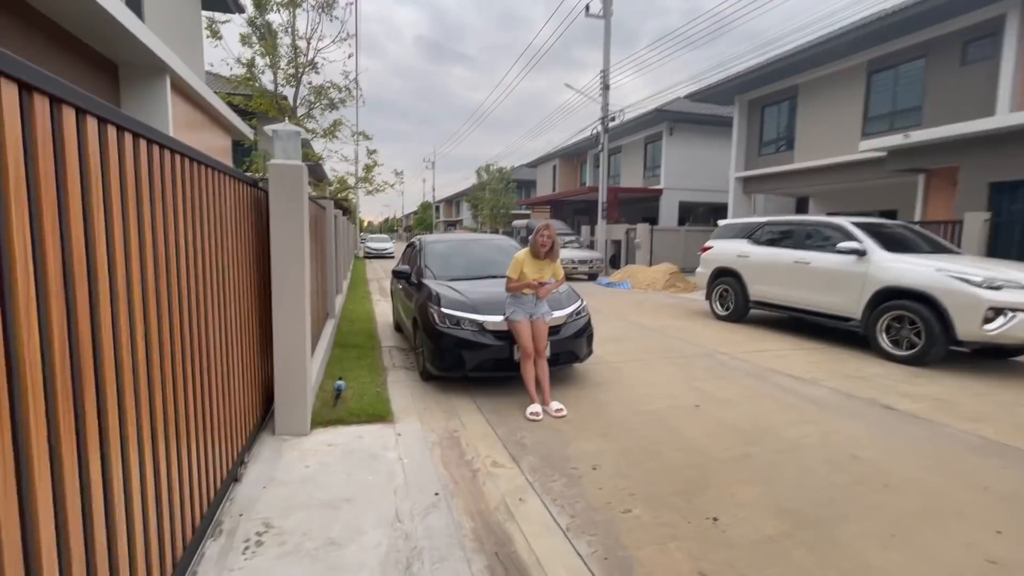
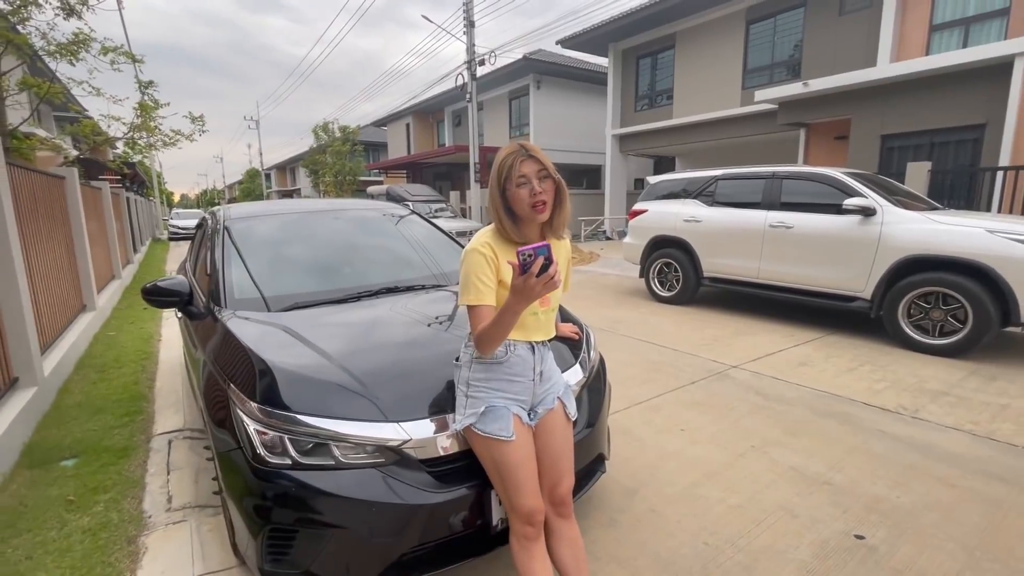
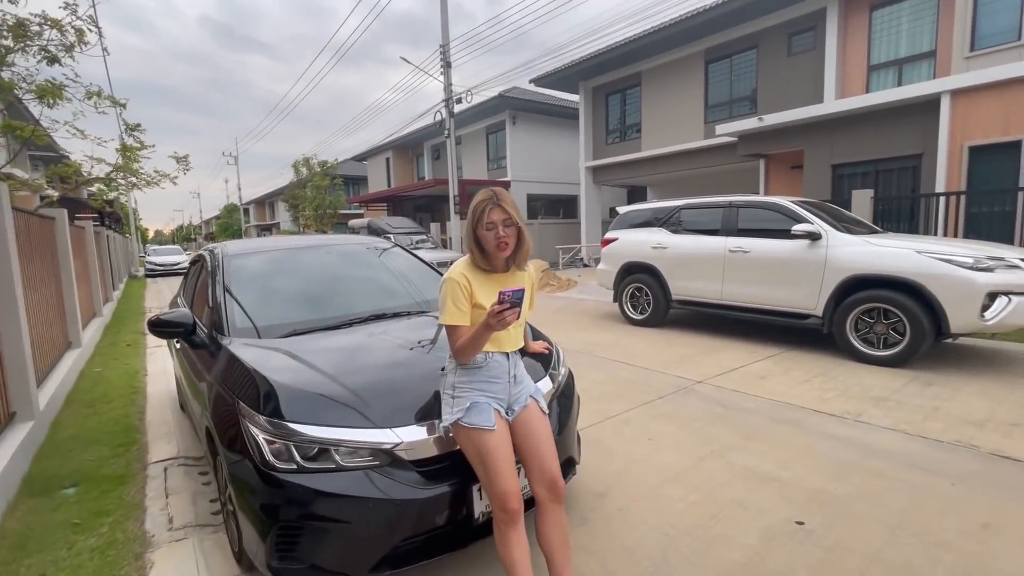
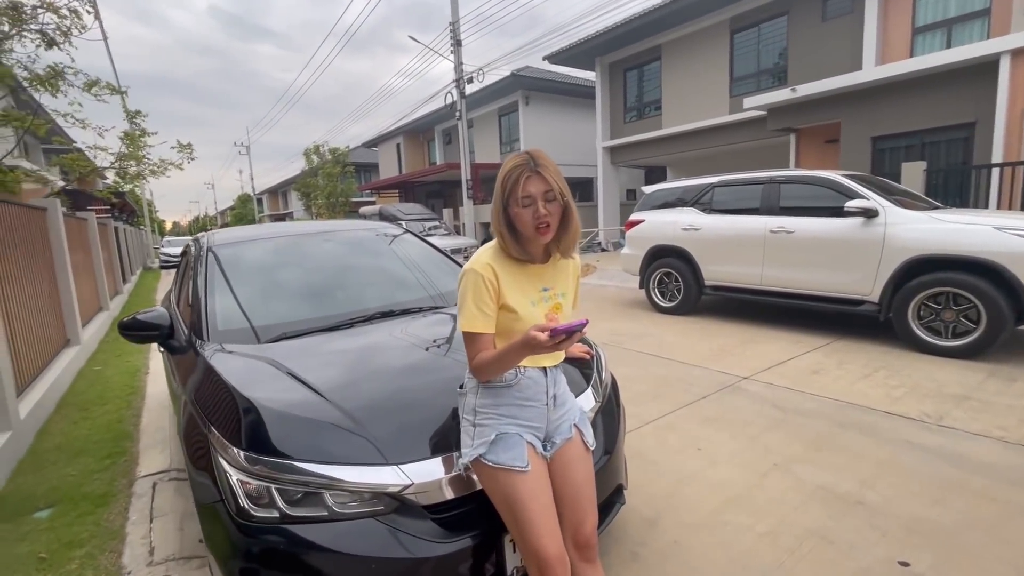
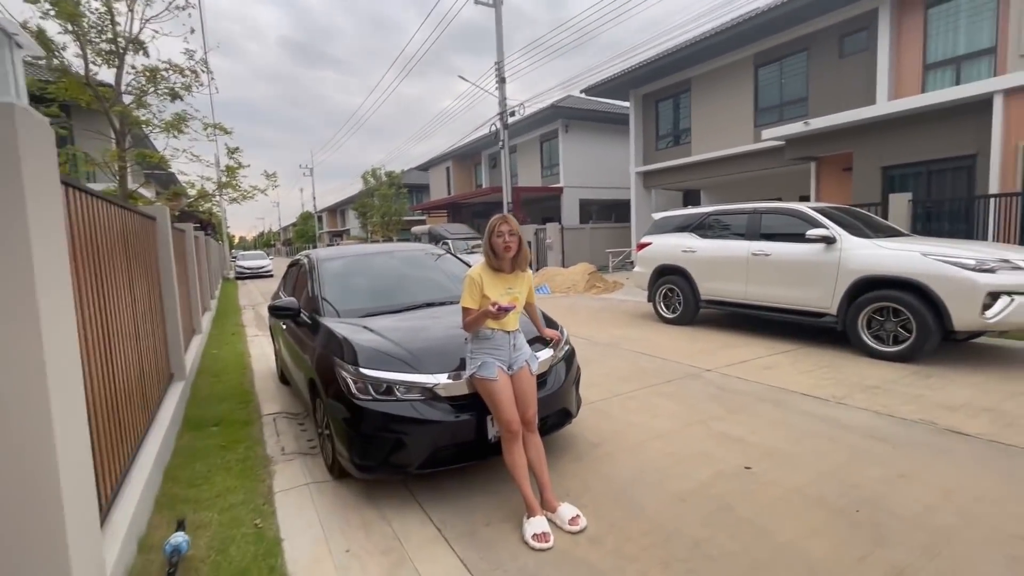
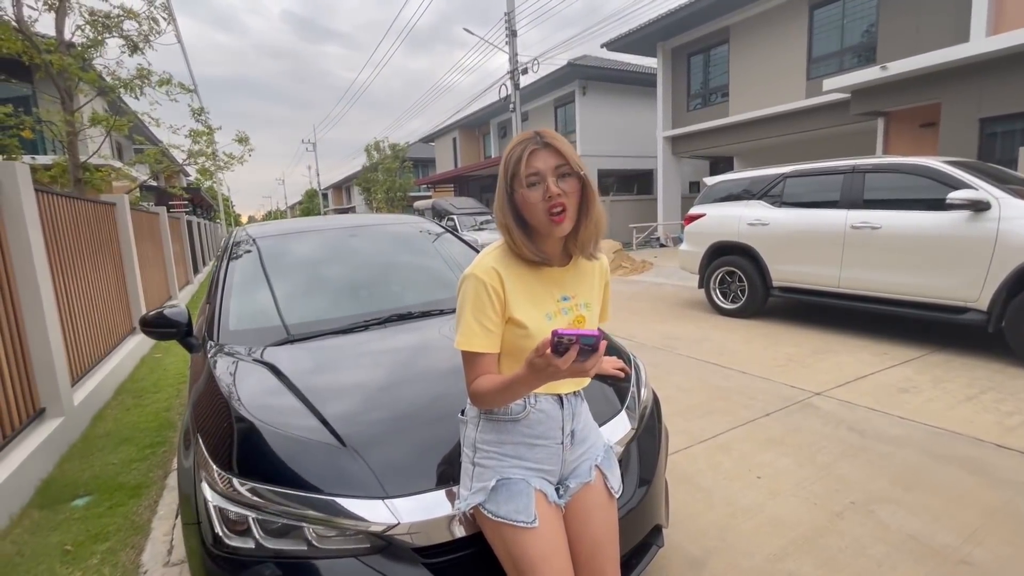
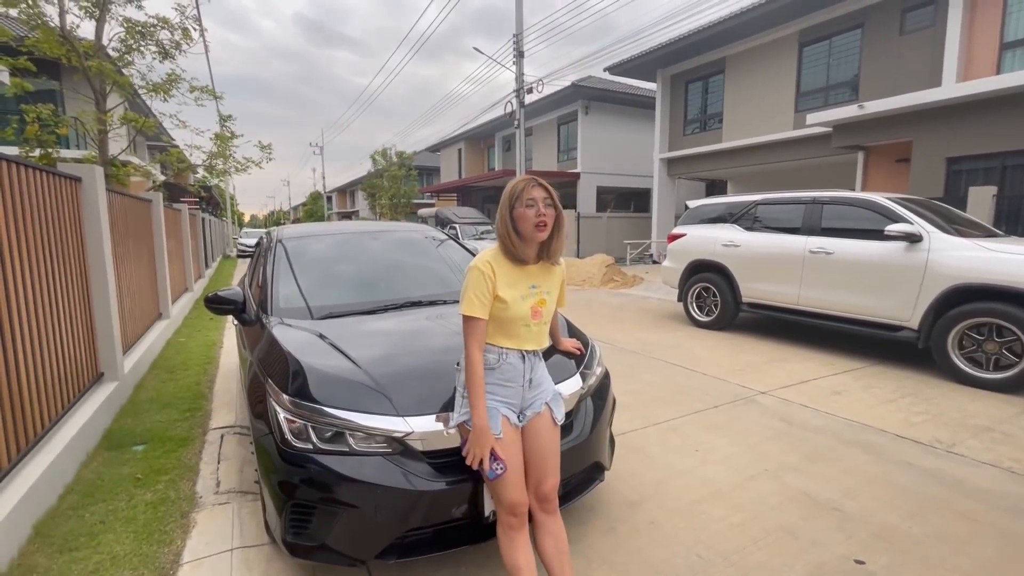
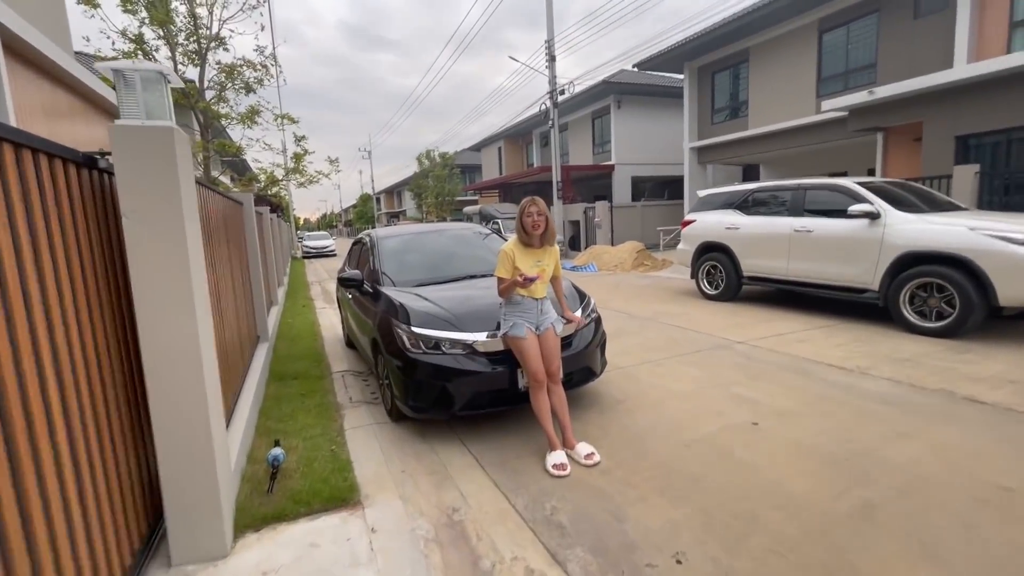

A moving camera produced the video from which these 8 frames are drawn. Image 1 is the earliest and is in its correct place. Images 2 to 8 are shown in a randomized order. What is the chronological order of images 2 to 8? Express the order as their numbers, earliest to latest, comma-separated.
8, 5, 3, 4, 6, 2, 7
